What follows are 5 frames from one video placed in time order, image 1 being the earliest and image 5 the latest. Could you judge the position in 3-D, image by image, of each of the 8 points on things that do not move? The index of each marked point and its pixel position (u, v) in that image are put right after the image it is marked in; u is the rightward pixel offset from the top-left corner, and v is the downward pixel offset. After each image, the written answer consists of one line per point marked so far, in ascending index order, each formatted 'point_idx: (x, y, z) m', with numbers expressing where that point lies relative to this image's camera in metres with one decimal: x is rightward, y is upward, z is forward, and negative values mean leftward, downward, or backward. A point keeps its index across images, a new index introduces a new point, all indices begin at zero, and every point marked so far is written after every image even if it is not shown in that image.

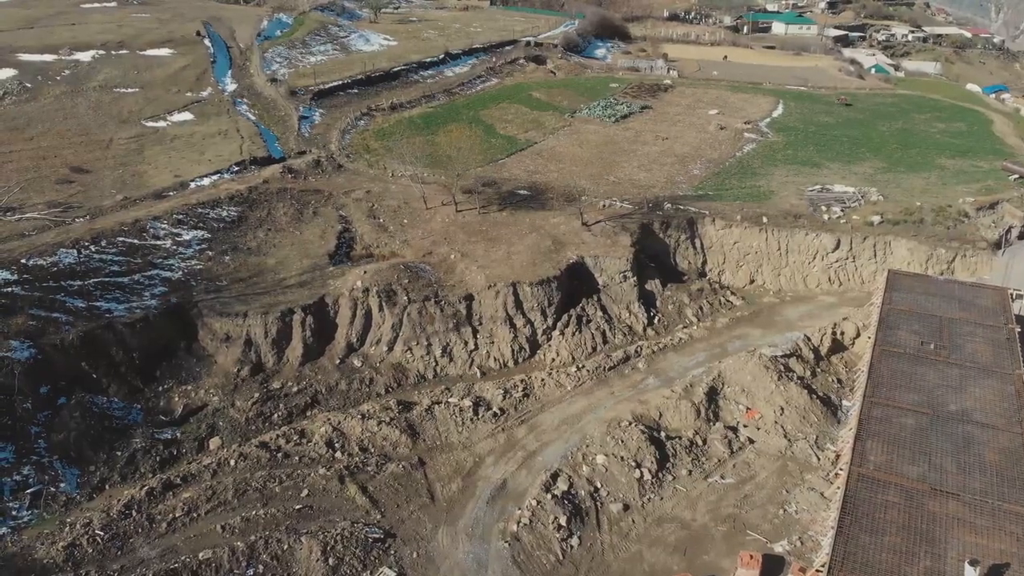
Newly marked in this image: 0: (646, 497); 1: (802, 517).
0: (+4.0, -6.0, +19.6) m
1: (+8.3, -6.4, +19.2) m
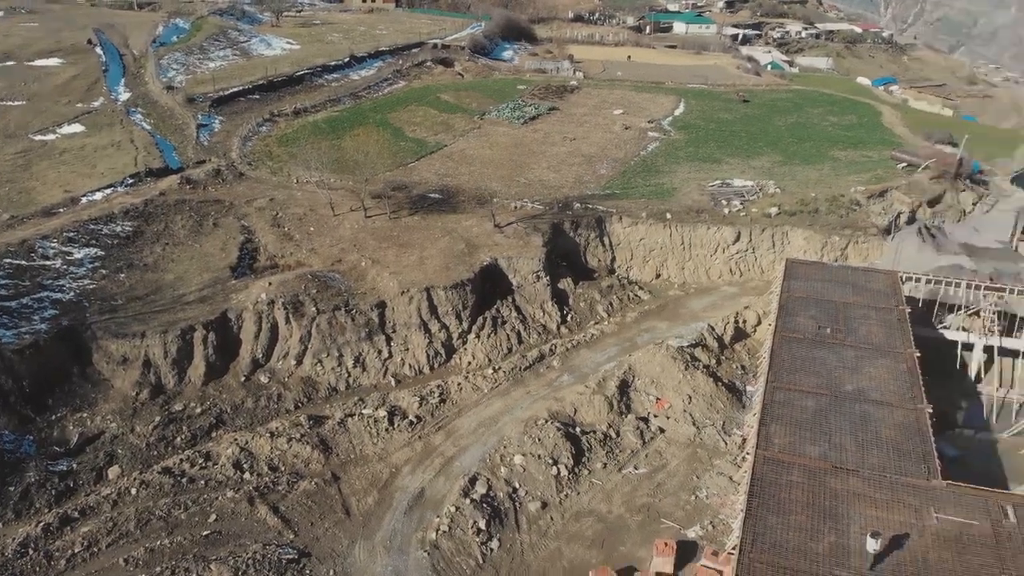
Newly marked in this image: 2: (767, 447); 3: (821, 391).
0: (+1.6, -6.0, +19.7) m
1: (+5.9, -6.2, +19.7) m
2: (+6.8, -4.2, +17.8) m
3: (+9.0, -3.0, +19.5) m
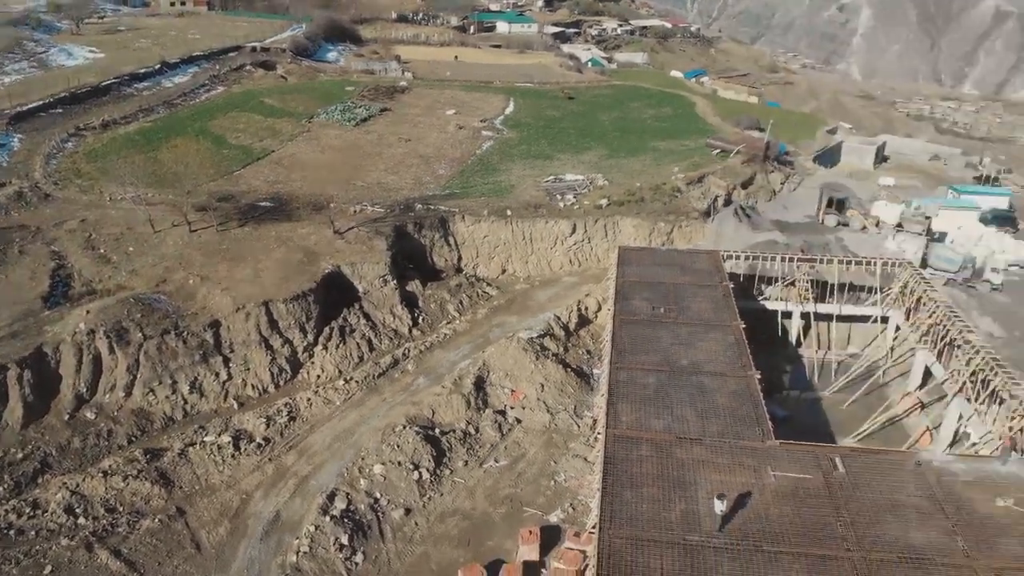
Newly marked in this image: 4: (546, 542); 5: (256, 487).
0: (-2.5, -6.1, +19.6) m
1: (+1.8, -5.9, +20.3) m
2: (+2.7, -3.8, +18.6) m
3: (+4.5, -2.4, +20.7) m
4: (+0.9, -6.9, +18.5) m
5: (-7.3, -5.6, +19.3) m
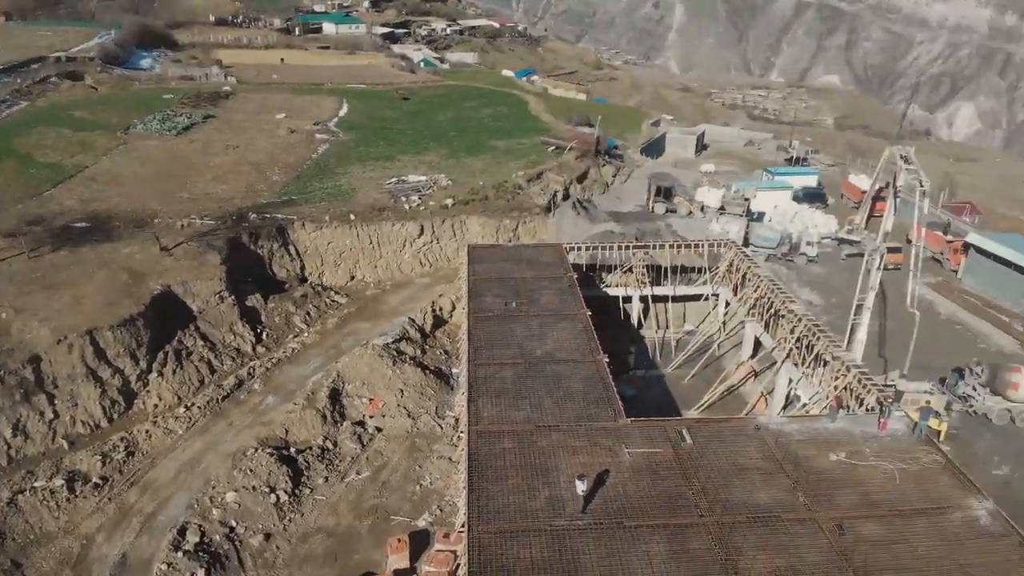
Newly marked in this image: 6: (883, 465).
0: (-6.3, -6.4, +18.8) m
1: (-2.3, -6.0, +20.3) m
2: (-1.2, -3.8, +18.7) m
3: (+0.1, -2.3, +21.0) m
4: (-2.7, -7.1, +18.3) m
5: (-11.1, -6.4, +17.6) m
6: (+8.7, -4.2, +15.7) m
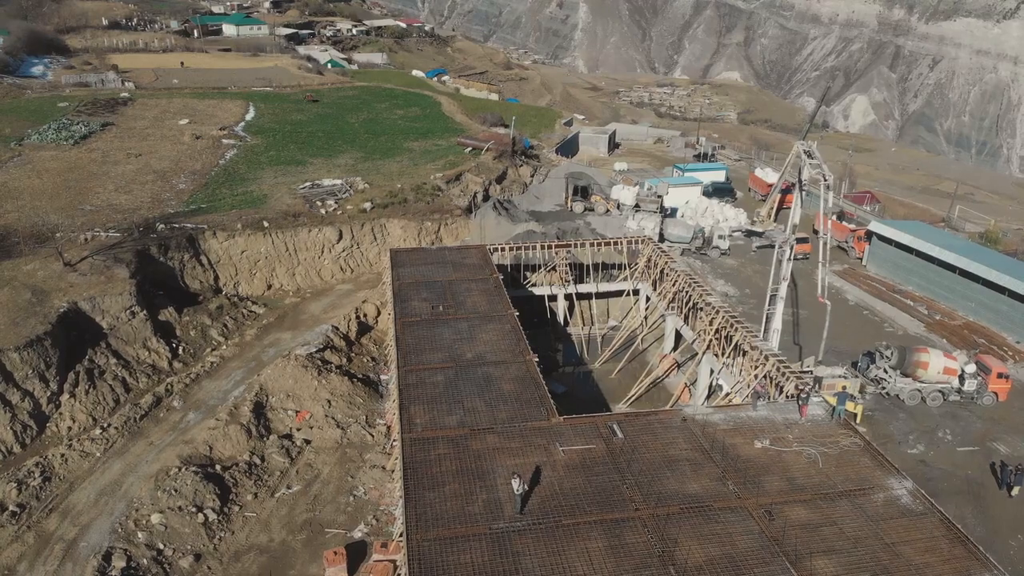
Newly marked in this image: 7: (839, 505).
0: (-8.0, -6.8, +17.9) m
1: (-4.1, -6.2, +19.9) m
2: (-2.9, -4.0, +18.5) m
3: (-2.0, -2.4, +20.9) m
4: (-4.3, -7.3, +17.9) m
5: (-12.5, -6.9, +16.1) m
6: (+7.2, -4.0, +16.6) m
7: (+7.3, -4.8, +15.0) m
